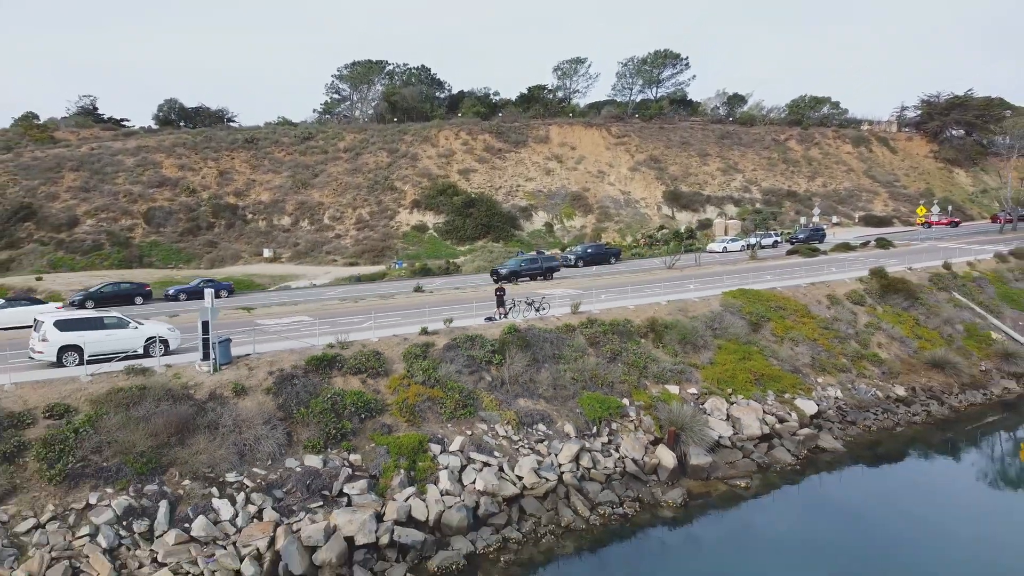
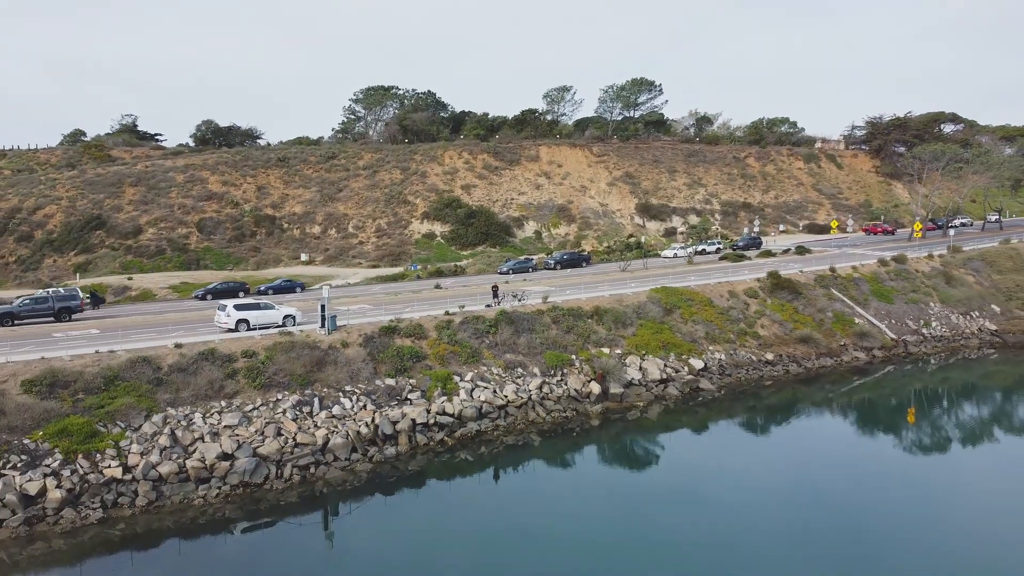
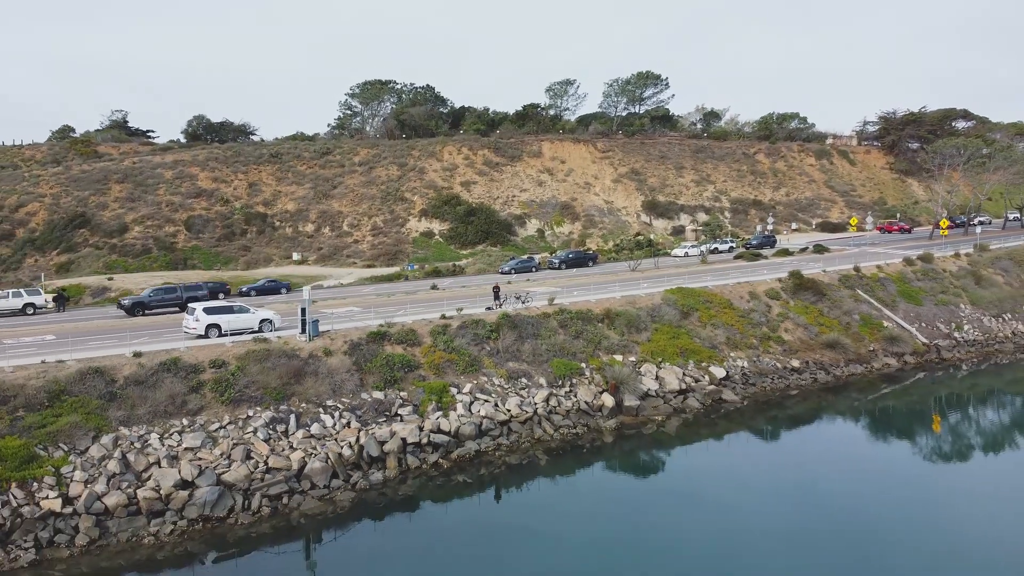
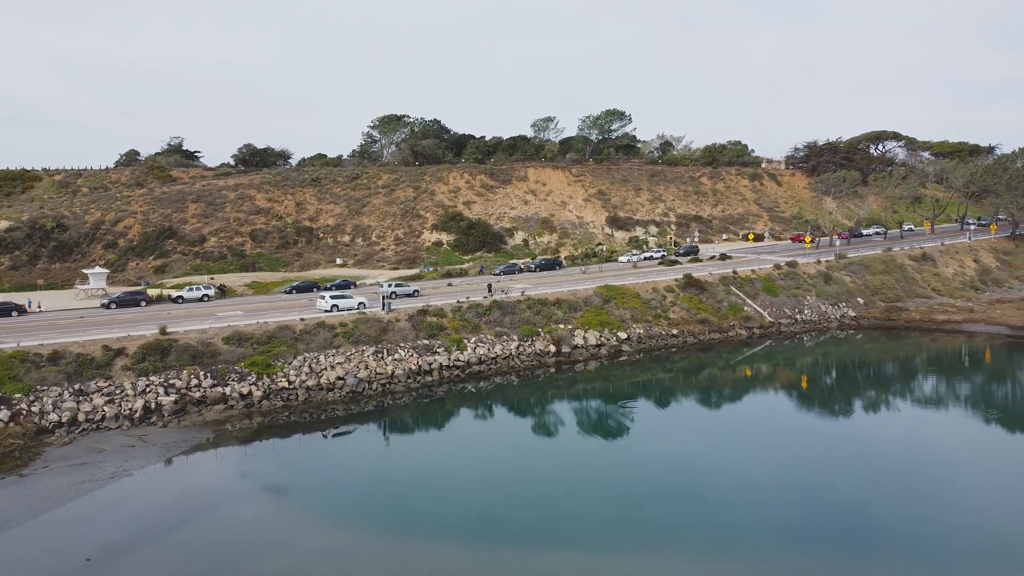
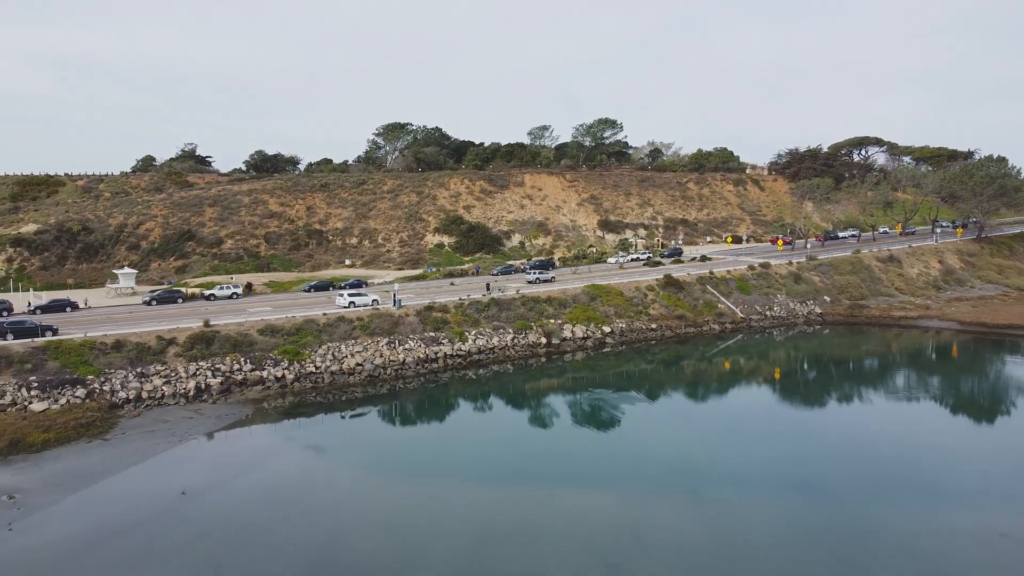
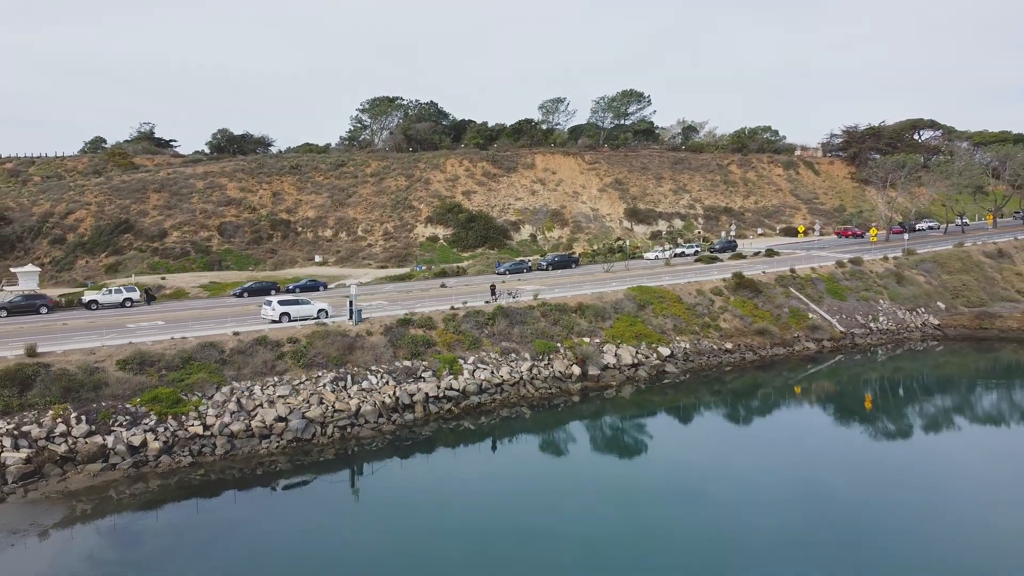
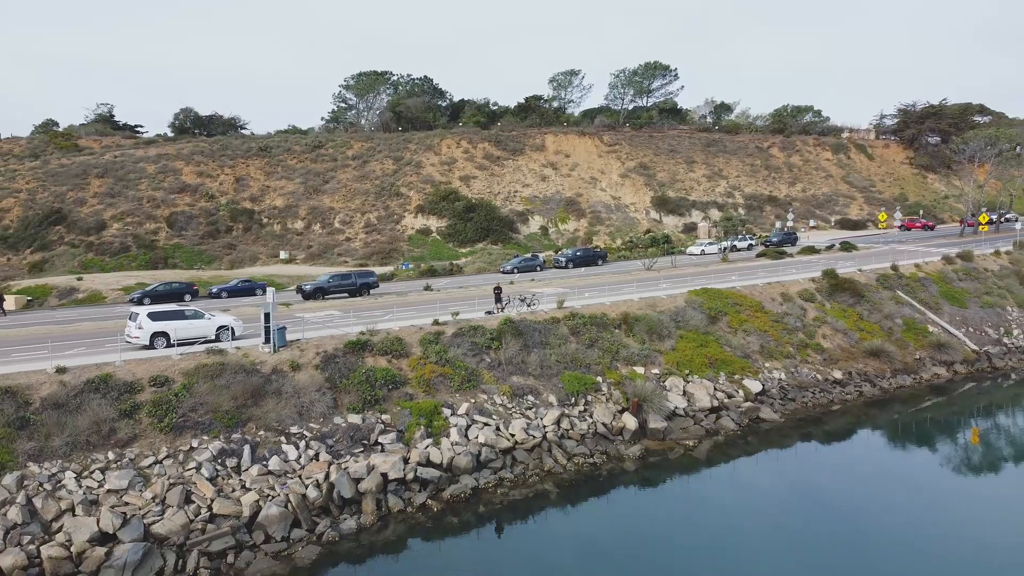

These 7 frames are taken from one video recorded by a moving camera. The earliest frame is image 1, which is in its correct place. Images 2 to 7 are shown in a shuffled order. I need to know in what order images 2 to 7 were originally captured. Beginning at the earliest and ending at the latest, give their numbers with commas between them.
7, 3, 2, 6, 4, 5
